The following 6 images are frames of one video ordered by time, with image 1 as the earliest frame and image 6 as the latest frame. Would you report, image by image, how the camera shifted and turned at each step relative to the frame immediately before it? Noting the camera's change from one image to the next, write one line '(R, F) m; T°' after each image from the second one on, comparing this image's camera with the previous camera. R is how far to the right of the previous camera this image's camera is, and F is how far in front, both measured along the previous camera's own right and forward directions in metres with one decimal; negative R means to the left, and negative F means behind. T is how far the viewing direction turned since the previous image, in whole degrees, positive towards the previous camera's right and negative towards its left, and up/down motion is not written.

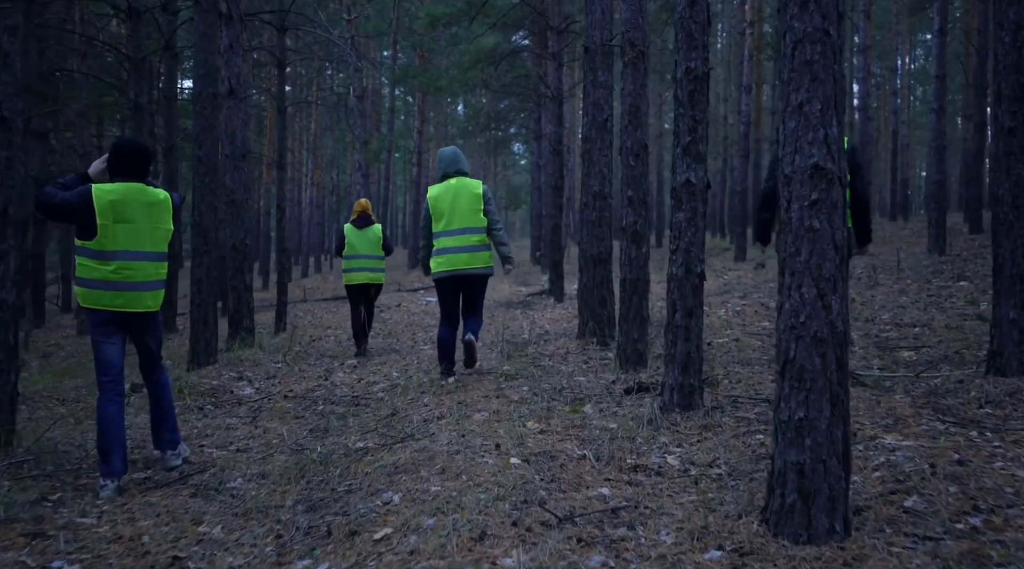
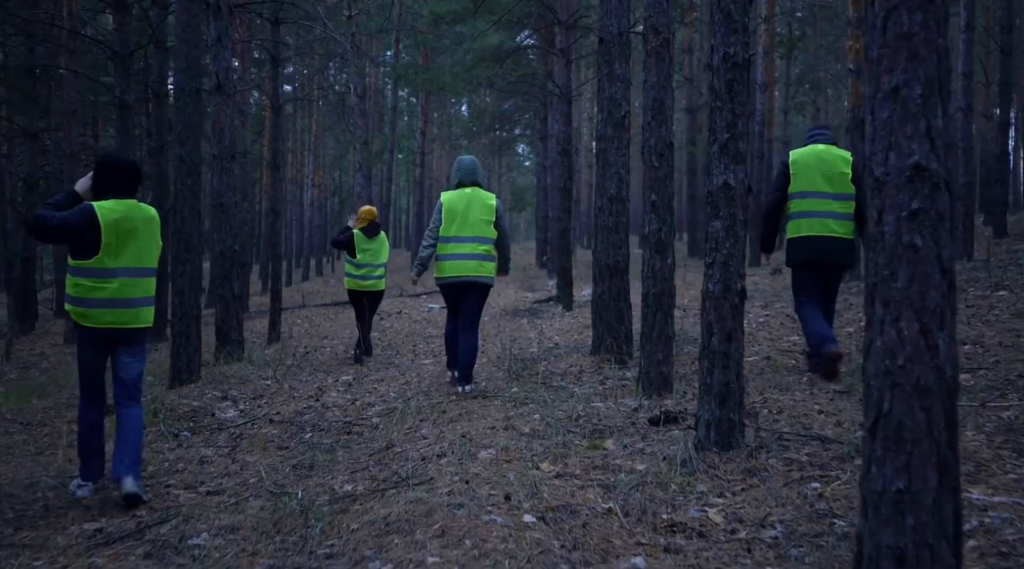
(0.0, +0.8) m; 0°
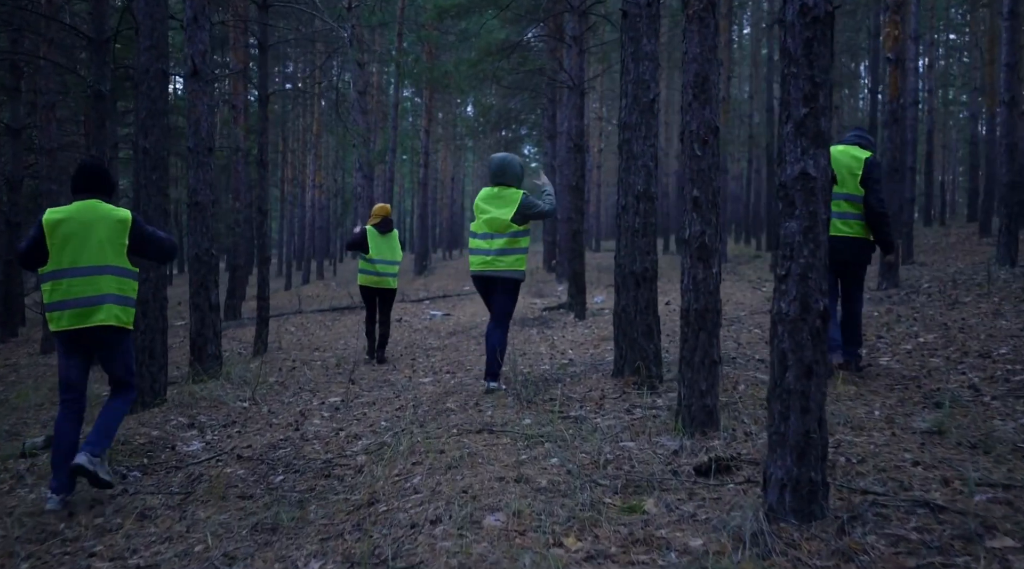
(0.0, +1.2) m; 0°
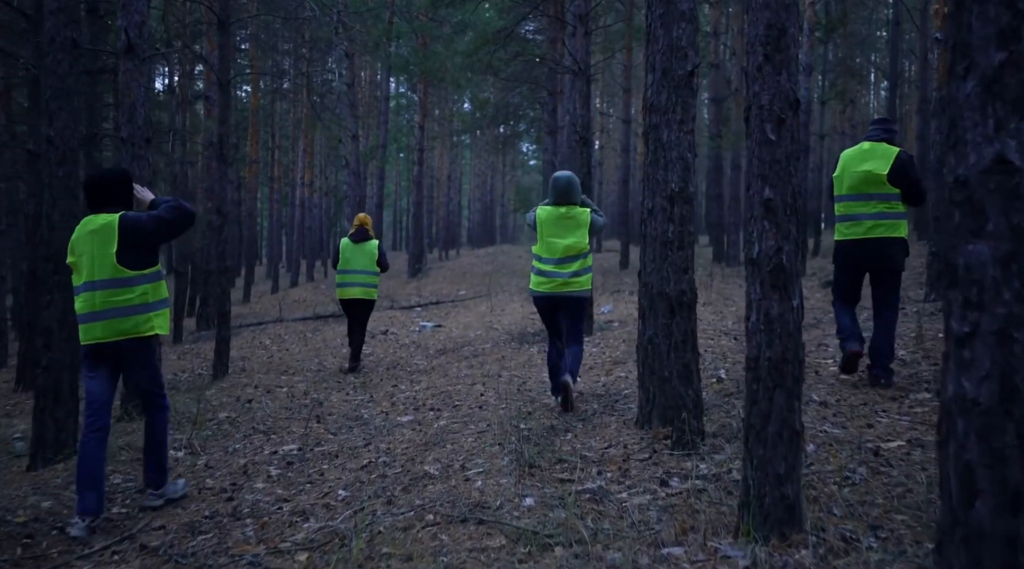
(0.0, +1.7) m; 0°
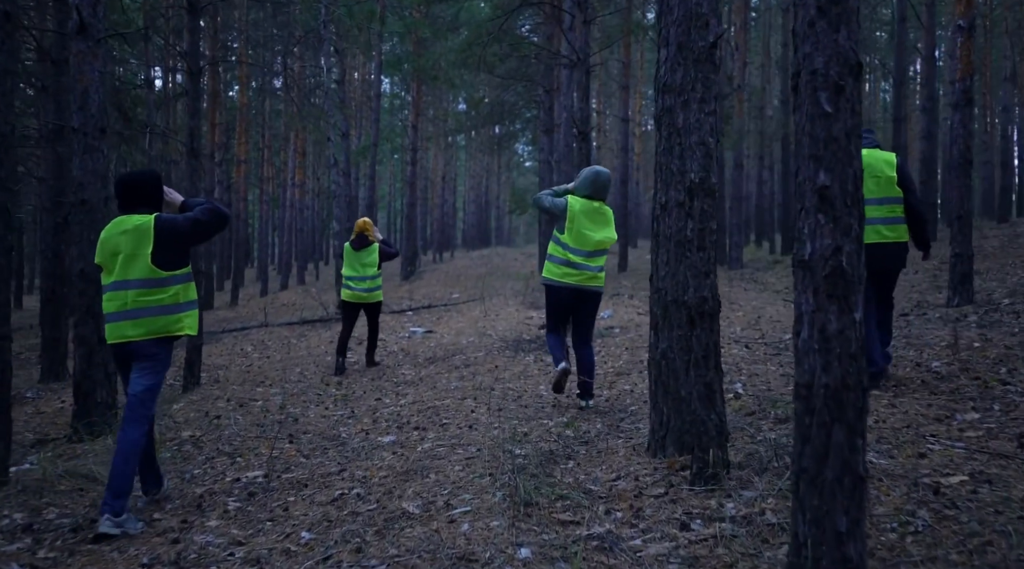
(0.0, +0.8) m; 0°
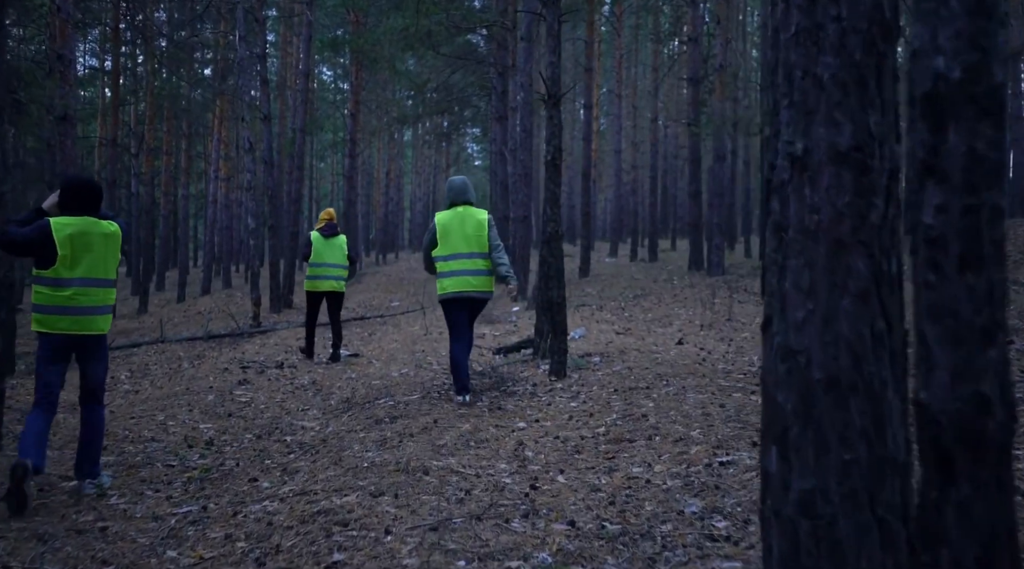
(0.0, +3.2) m; +3°
